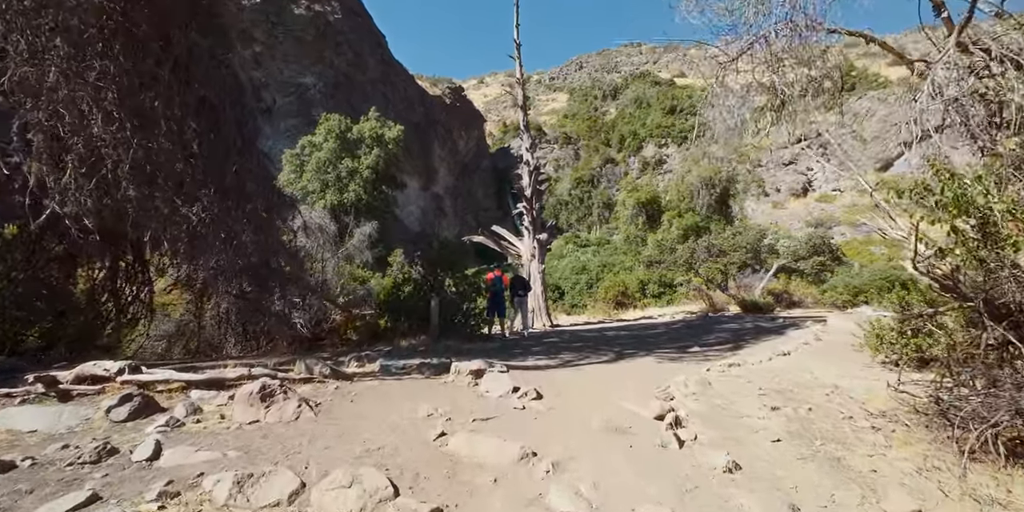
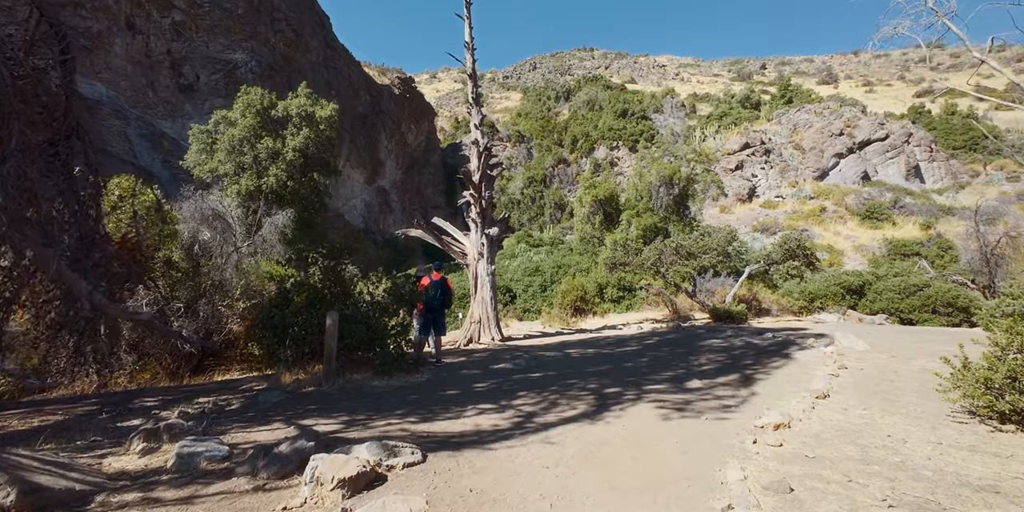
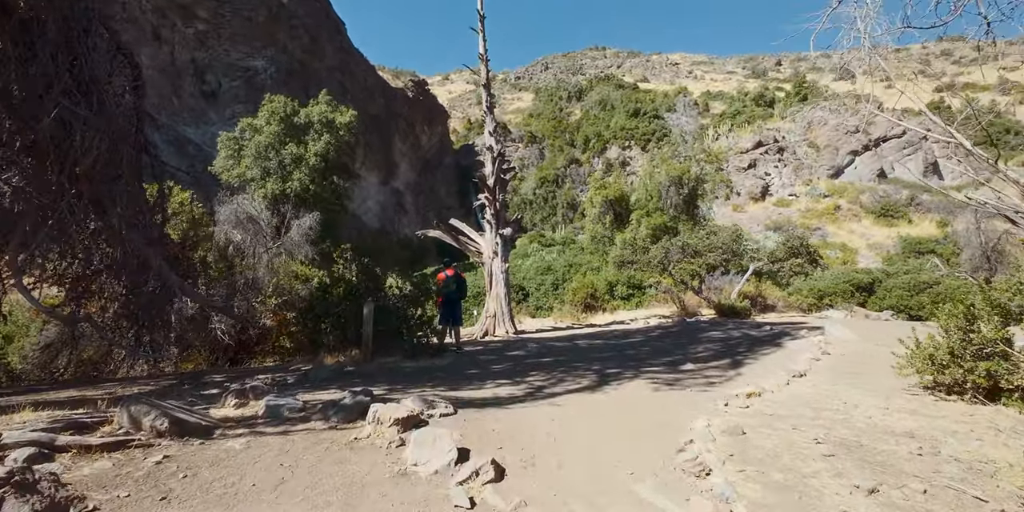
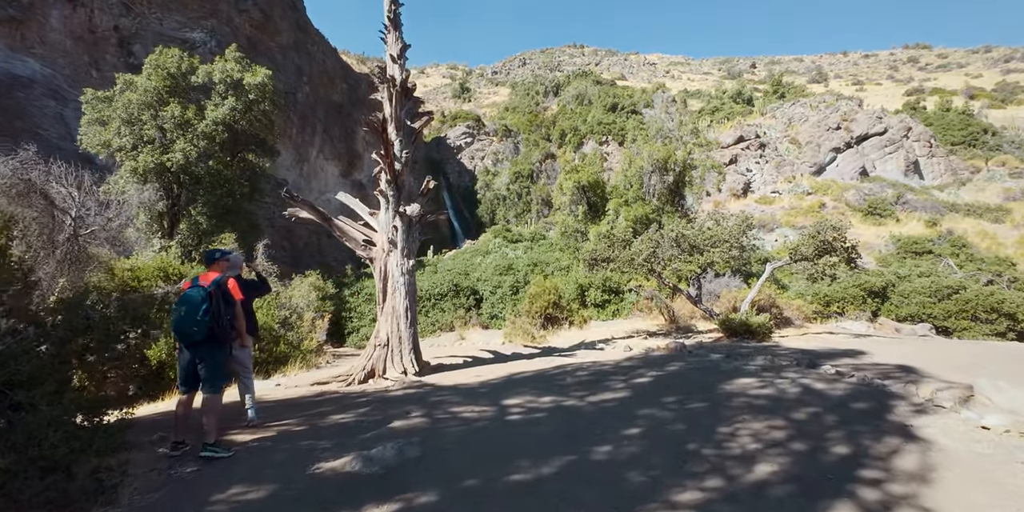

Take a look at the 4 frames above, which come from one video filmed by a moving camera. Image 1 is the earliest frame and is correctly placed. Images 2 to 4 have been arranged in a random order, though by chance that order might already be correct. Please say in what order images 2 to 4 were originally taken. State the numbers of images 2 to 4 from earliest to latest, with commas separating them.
3, 2, 4
